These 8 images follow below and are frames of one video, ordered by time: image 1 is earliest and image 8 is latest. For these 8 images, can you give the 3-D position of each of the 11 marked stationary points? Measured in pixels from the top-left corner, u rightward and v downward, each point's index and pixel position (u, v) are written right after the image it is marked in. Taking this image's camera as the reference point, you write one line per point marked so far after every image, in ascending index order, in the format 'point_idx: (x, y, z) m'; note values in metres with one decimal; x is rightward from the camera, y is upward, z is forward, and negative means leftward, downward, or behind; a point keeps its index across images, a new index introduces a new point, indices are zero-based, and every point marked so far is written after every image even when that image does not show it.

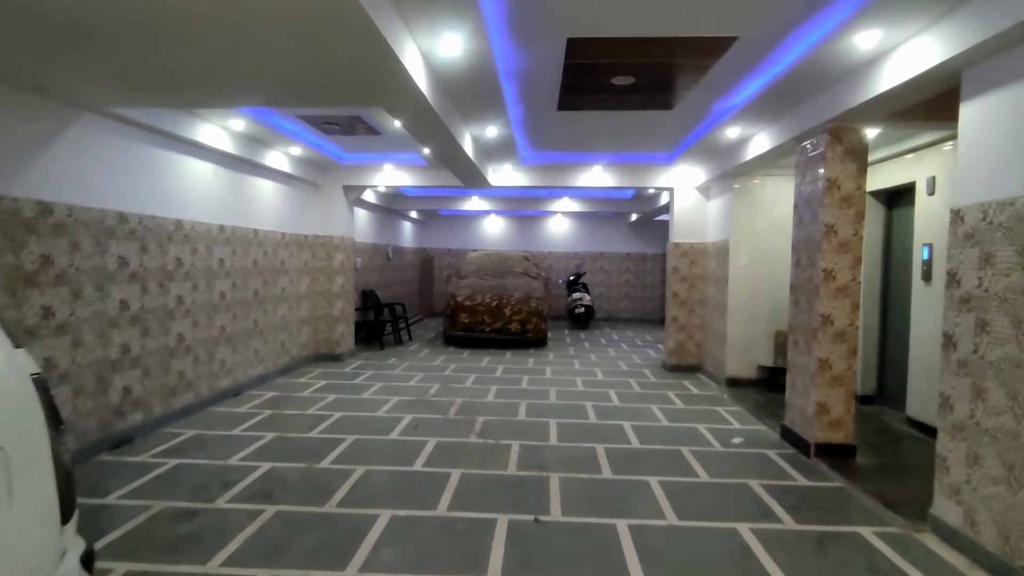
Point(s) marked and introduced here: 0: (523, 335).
0: (+0.2, -0.7, +8.6) m
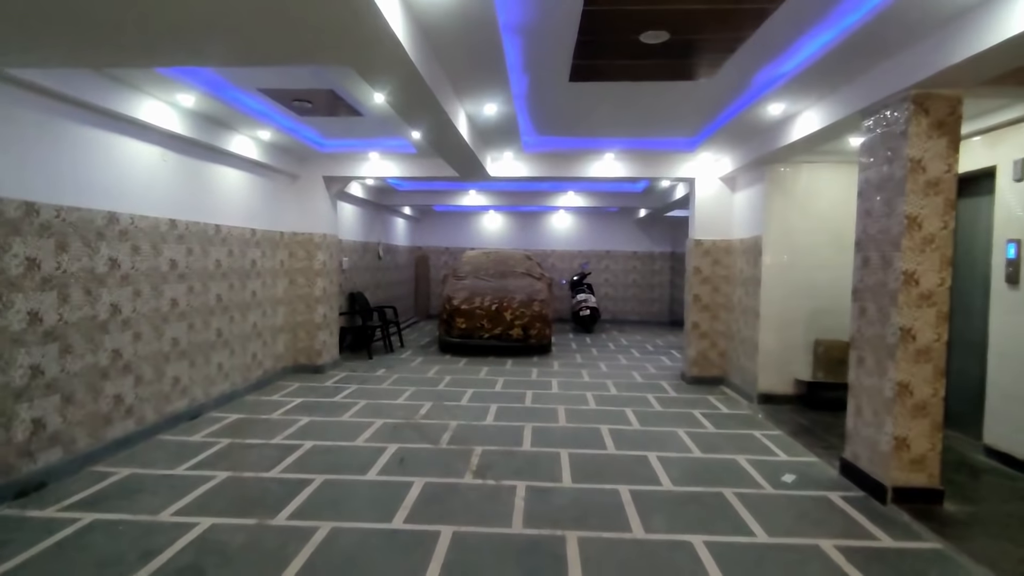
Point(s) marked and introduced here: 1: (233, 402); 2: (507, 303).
0: (+0.2, -0.7, +7.8) m
1: (-2.6, -1.0, +5.2) m
2: (-0.1, -0.2, +7.9) m
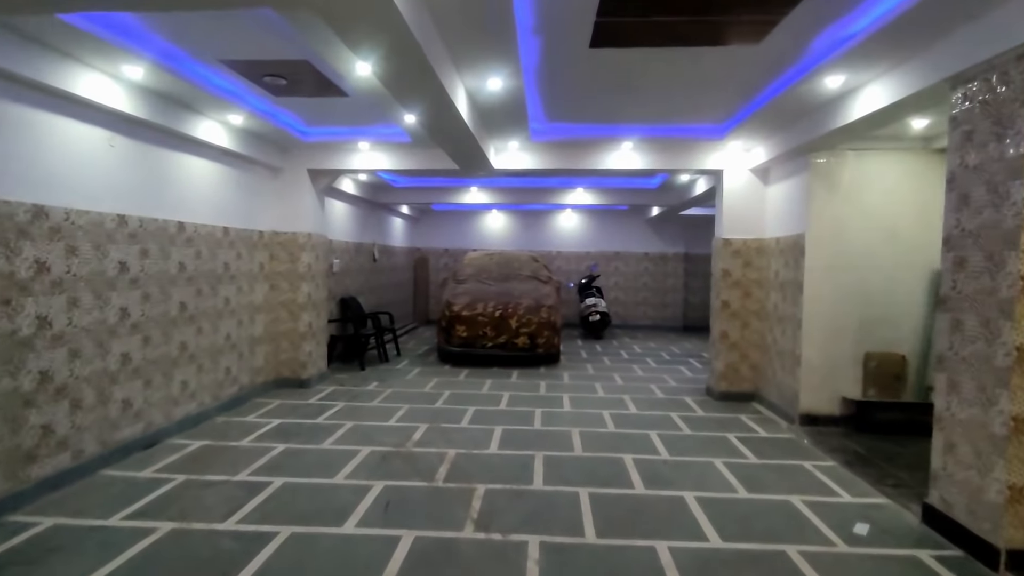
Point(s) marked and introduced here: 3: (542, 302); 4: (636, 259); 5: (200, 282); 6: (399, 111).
0: (+0.3, -0.8, +7.2) m
1: (-2.5, -1.1, +4.6) m
2: (0.0, -0.3, +7.2) m
3: (+0.4, -0.2, +7.4) m
4: (+2.5, +0.6, +11.6) m
5: (-2.5, +0.1, +4.6) m
6: (-0.9, +1.4, +4.5) m
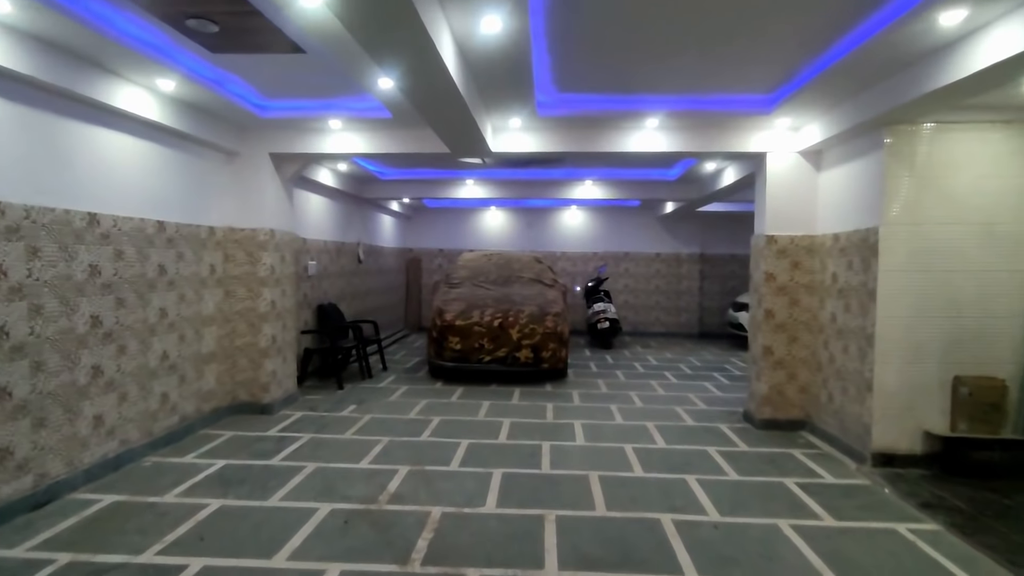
0: (+0.3, -0.9, +6.2) m
1: (-2.5, -1.2, +3.6) m
2: (0.0, -0.3, +6.3) m
3: (+0.4, -0.2, +6.5) m
4: (+2.5, +0.5, +10.6) m
5: (-2.5, 0.0, +3.7) m
6: (-0.9, +1.3, +3.5) m
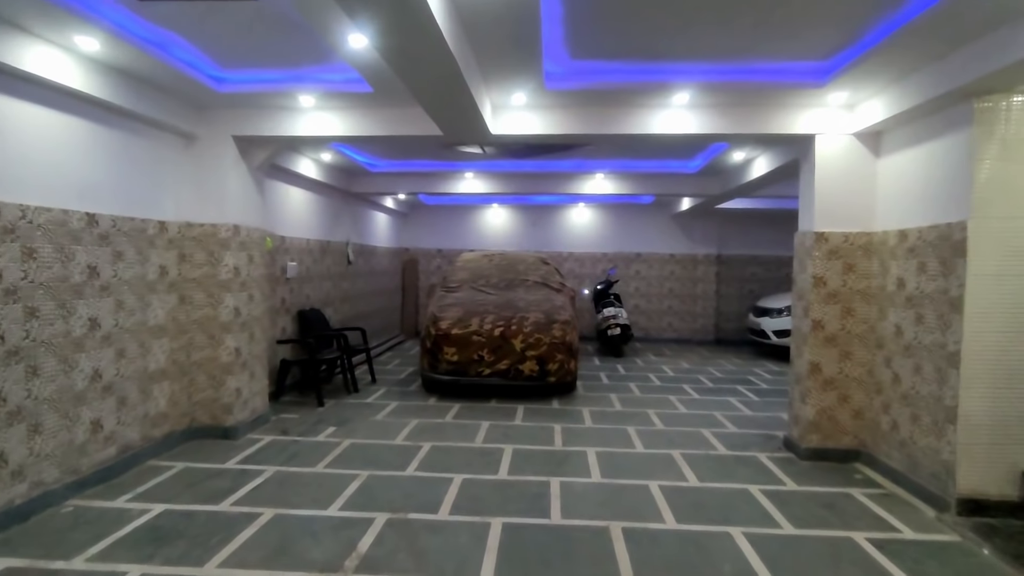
0: (+0.3, -0.9, +5.5) m
1: (-2.5, -1.2, +2.9) m
2: (0.0, -0.4, +5.6) m
3: (+0.4, -0.3, +5.8) m
4: (+2.6, +0.5, +9.9) m
5: (-2.5, 0.0, +3.0) m
6: (-0.9, +1.3, +2.8) m
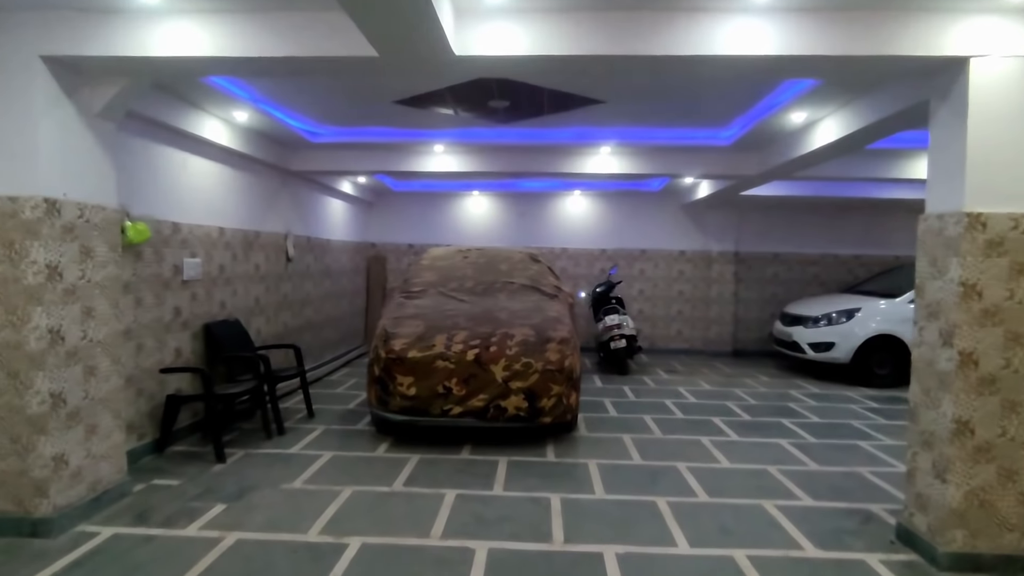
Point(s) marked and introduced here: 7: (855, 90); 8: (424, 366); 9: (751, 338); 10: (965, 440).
0: (+0.1, -1.0, +4.0) m
1: (-2.6, -1.2, +1.4) m
2: (-0.1, -0.4, +4.1) m
3: (+0.3, -0.3, +4.3) m
4: (+2.3, +0.4, +8.5) m
5: (-2.6, -0.1, +1.4) m
6: (-0.9, +1.2, +1.3) m
7: (+2.2, +1.3, +3.7) m
8: (-0.6, -0.6, +4.0) m
9: (+3.6, -0.7, +8.5) m
10: (+2.0, -0.7, +2.5) m
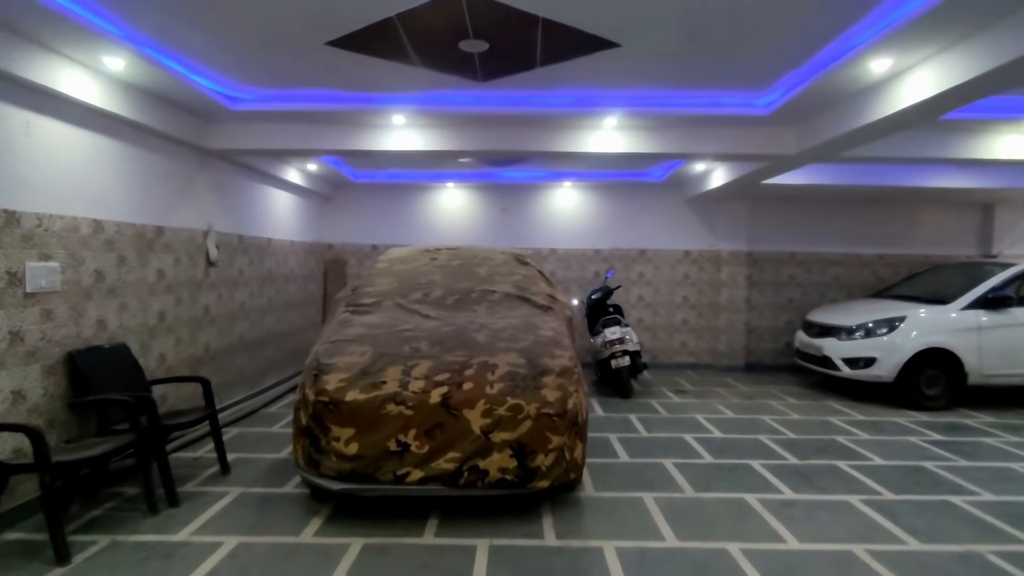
0: (+0.1, -1.0, +2.9) m
1: (-2.6, -1.3, +0.1) m
2: (-0.2, -0.5, +2.9) m
3: (+0.2, -0.4, +3.2) m
4: (+2.1, +0.4, +7.4) m
5: (-2.6, -0.2, +0.2) m
6: (-1.0, +1.2, +0.1) m
7: (+2.1, +1.2, +2.6) m
8: (-0.7, -0.6, +2.8) m
9: (+3.3, -0.8, +7.4) m
10: (+2.0, -0.7, +1.4) m
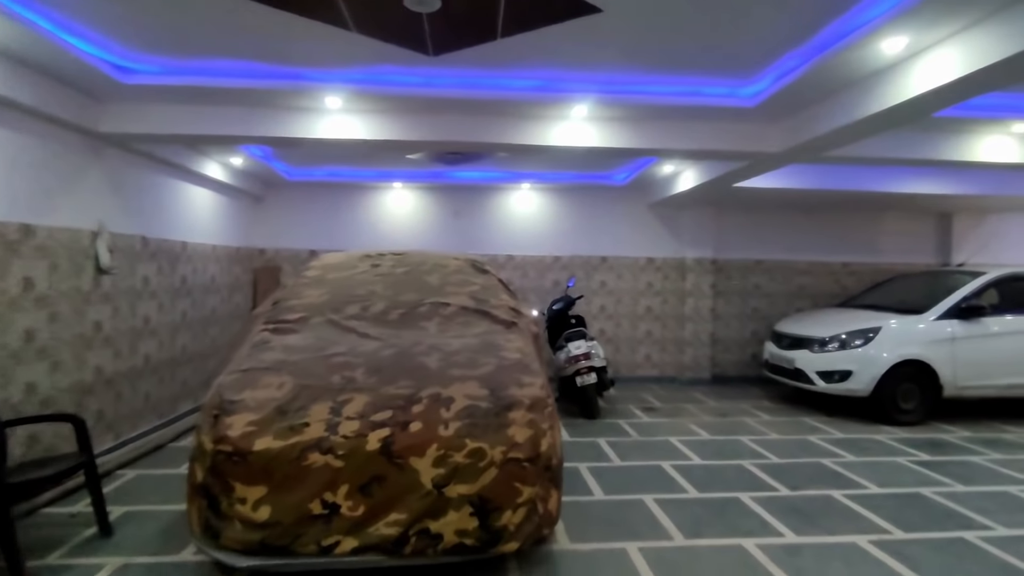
0: (-0.1, -1.1, +2.3) m
1: (-2.5, -1.3, -0.7) m
2: (-0.4, -0.5, +2.3) m
3: (0.0, -0.5, +2.6) m
4: (+1.5, +0.2, +7.0) m
5: (-2.5, -0.2, -0.6) m
6: (-0.9, +1.2, -0.5) m
7: (+2.0, +1.2, +2.2) m
8: (-0.9, -0.7, +2.2) m
9: (+2.8, -0.9, +7.1) m
10: (+1.9, -0.7, +1.0) m
